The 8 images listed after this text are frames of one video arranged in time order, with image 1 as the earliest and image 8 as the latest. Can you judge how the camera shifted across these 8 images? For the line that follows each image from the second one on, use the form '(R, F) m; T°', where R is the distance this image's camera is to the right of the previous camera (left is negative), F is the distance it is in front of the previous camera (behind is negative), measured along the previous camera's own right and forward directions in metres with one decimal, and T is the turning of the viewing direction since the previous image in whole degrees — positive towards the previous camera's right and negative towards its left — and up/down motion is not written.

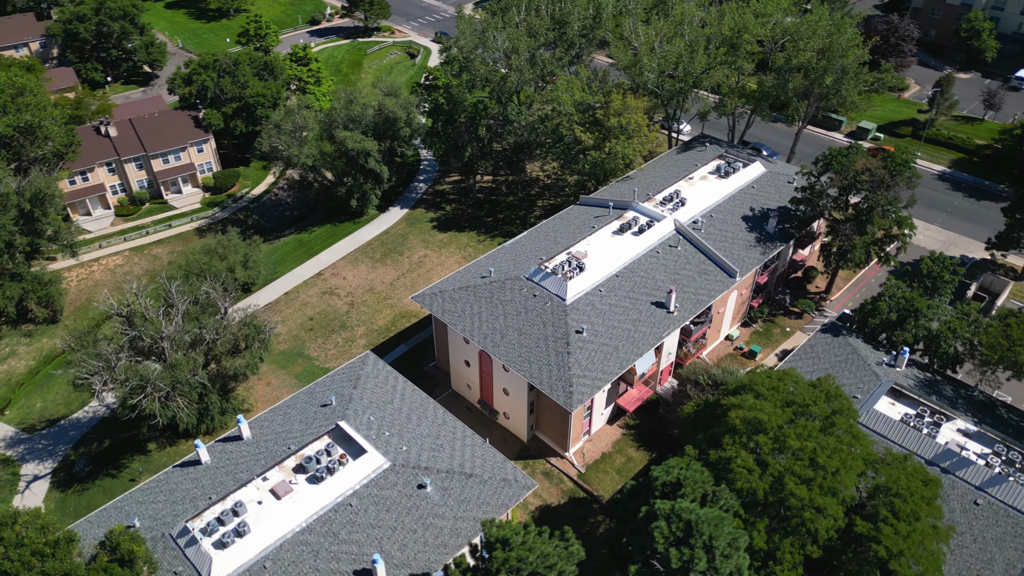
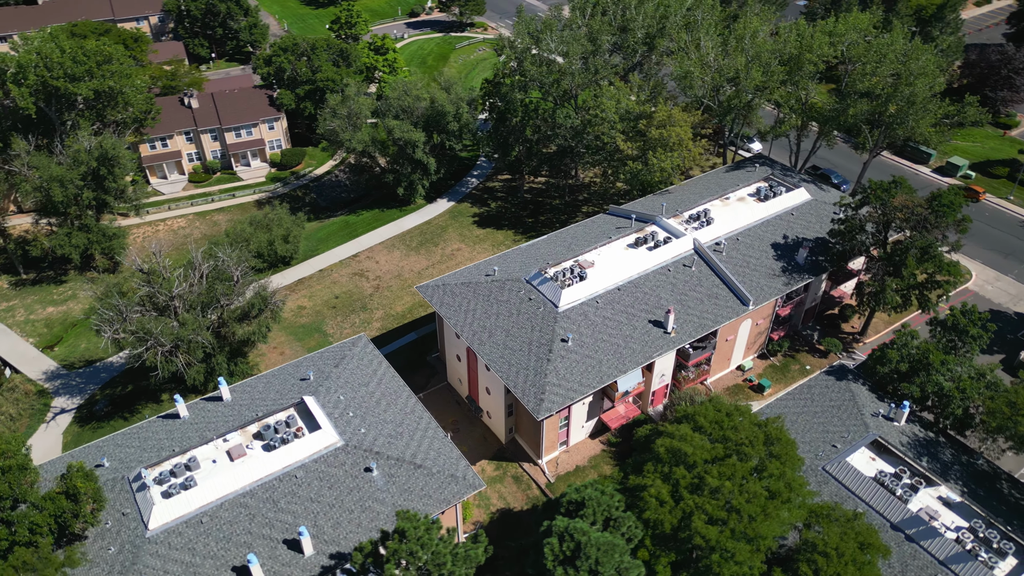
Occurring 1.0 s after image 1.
(+6.5, +0.5) m; -9°
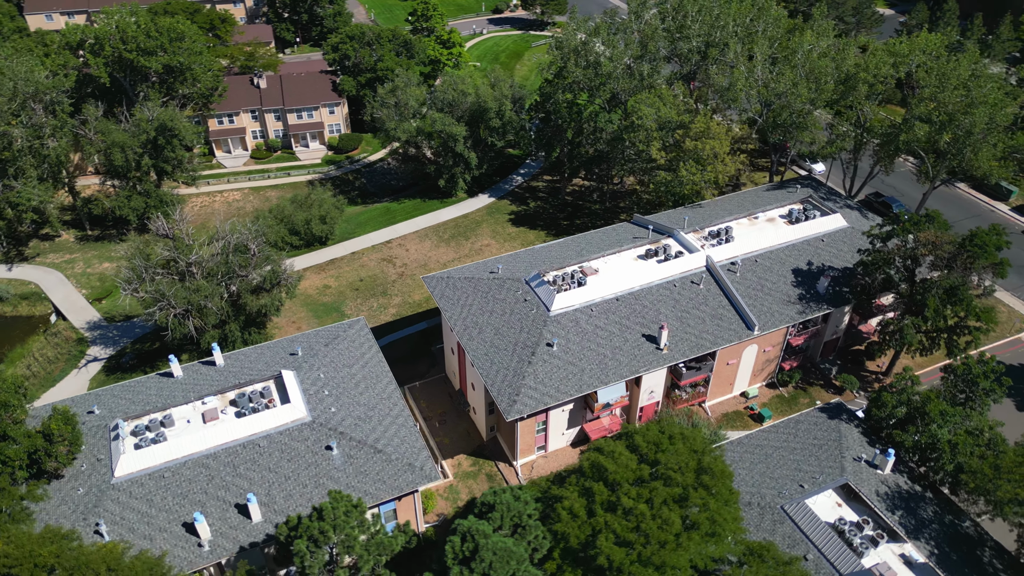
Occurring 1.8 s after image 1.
(+5.6, +0.4) m; -7°
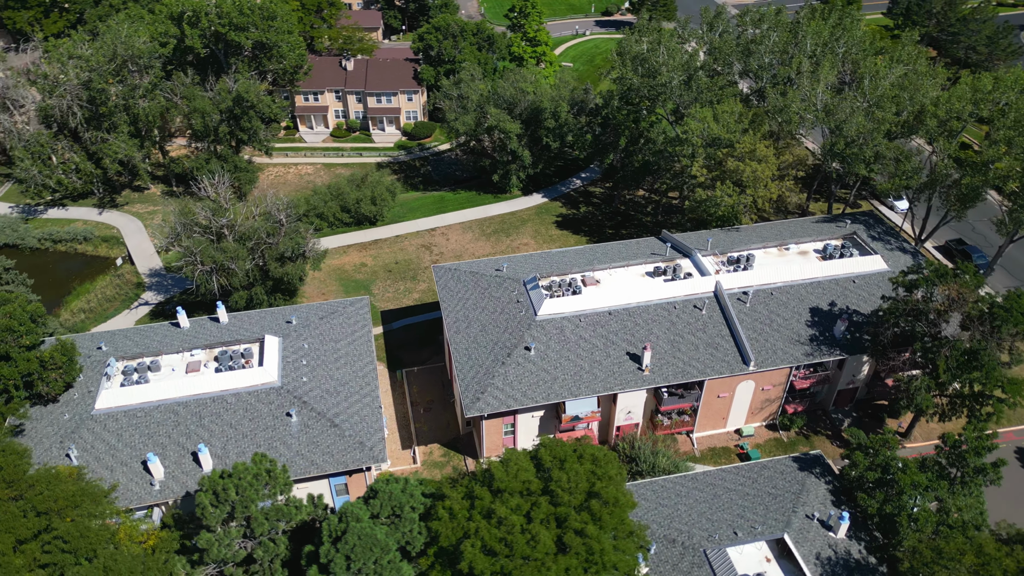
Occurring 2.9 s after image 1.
(+7.4, +0.7) m; -10°
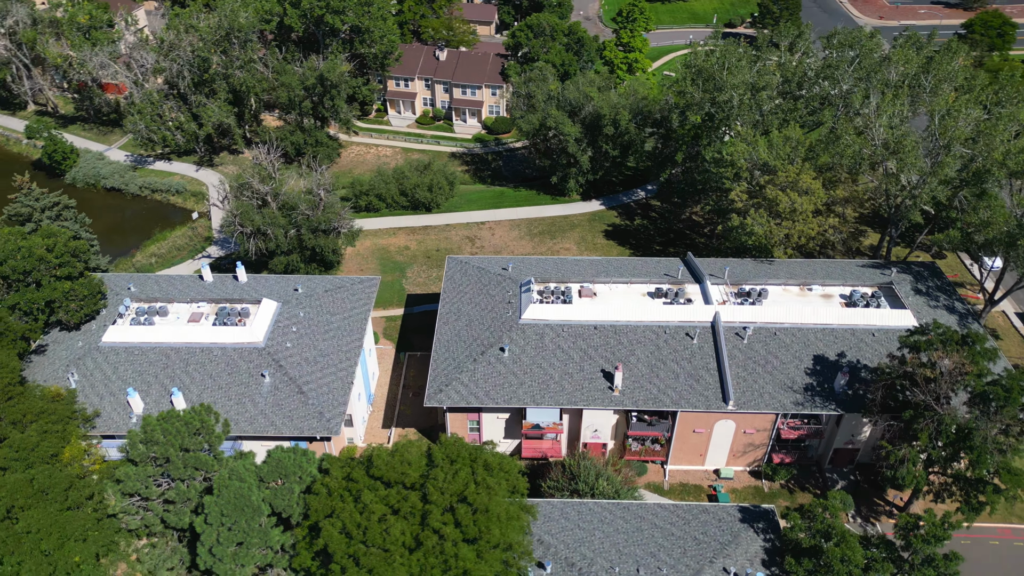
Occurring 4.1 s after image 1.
(+8.0, +0.7) m; -11°
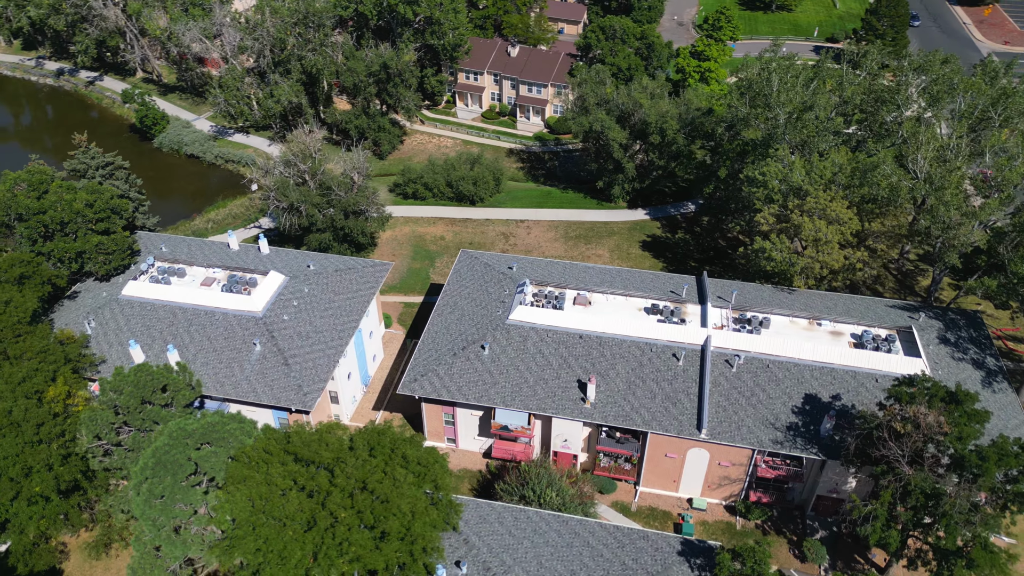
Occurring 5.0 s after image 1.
(+6.2, +0.6) m; -8°
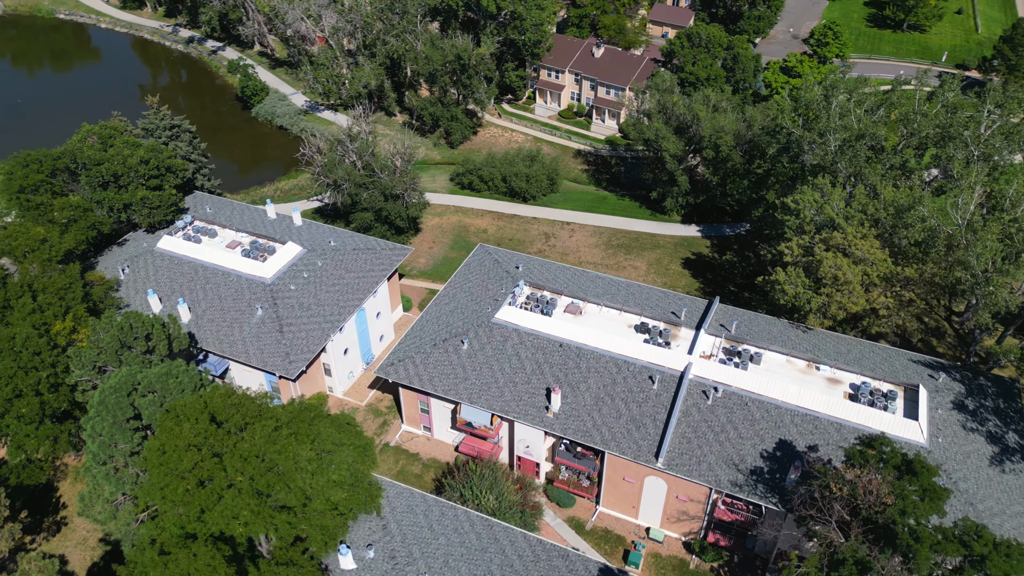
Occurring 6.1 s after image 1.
(+7.2, +0.8) m; -10°
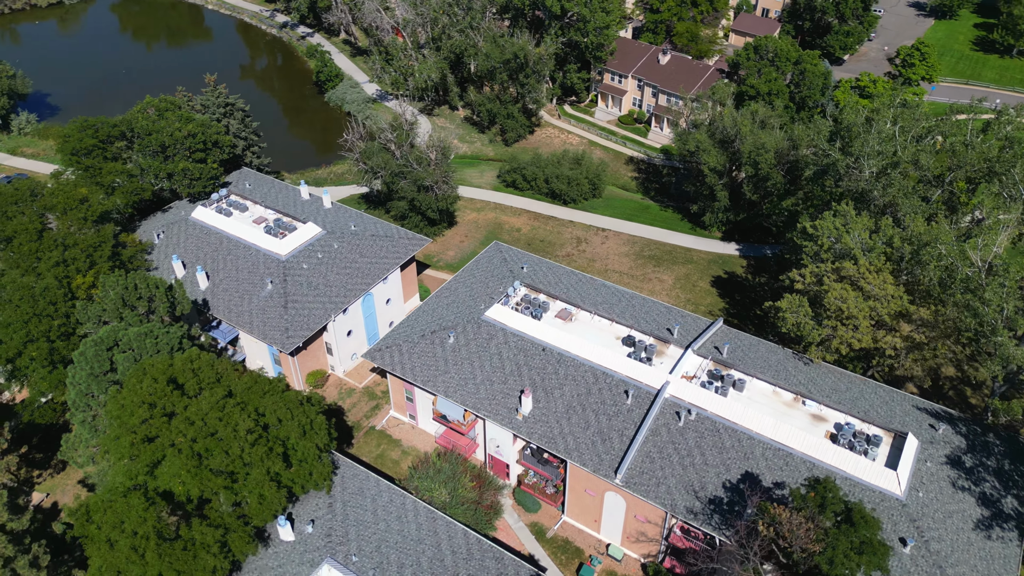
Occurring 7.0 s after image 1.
(+5.5, +0.4) m; -7°
